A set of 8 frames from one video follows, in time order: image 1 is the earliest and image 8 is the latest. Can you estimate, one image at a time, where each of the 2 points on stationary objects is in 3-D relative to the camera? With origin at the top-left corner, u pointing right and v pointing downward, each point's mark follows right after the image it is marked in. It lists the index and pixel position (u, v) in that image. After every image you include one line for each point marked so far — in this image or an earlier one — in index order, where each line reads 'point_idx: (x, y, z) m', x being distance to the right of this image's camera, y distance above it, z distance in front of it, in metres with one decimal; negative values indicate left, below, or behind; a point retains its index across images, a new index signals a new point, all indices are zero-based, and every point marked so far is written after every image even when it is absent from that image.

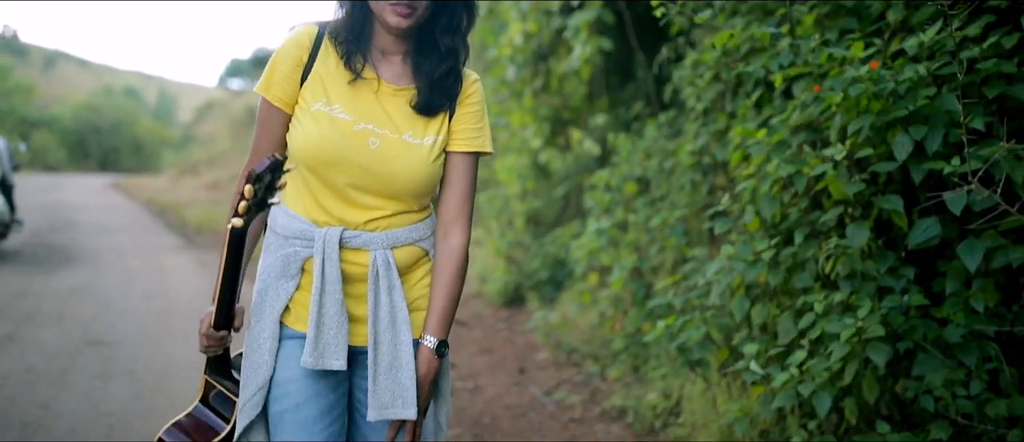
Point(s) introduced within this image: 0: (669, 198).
0: (+0.9, +0.1, +5.4) m
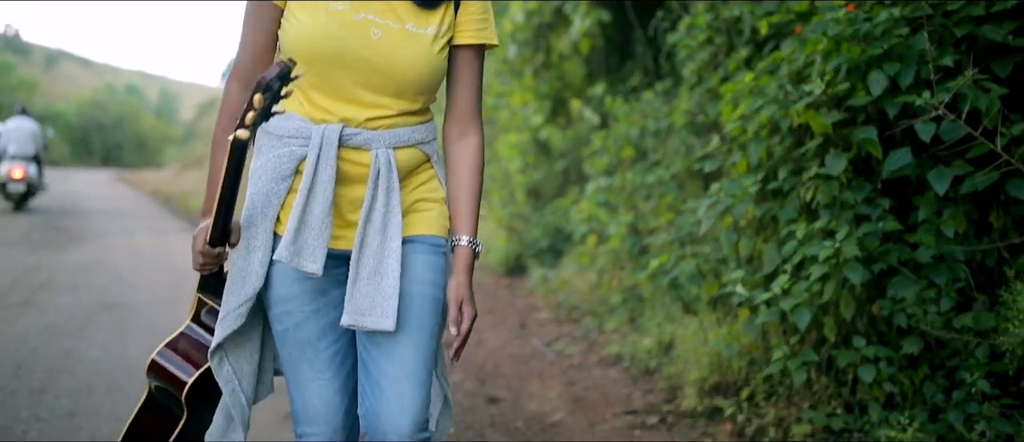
0: (+0.9, +0.4, +5.6) m
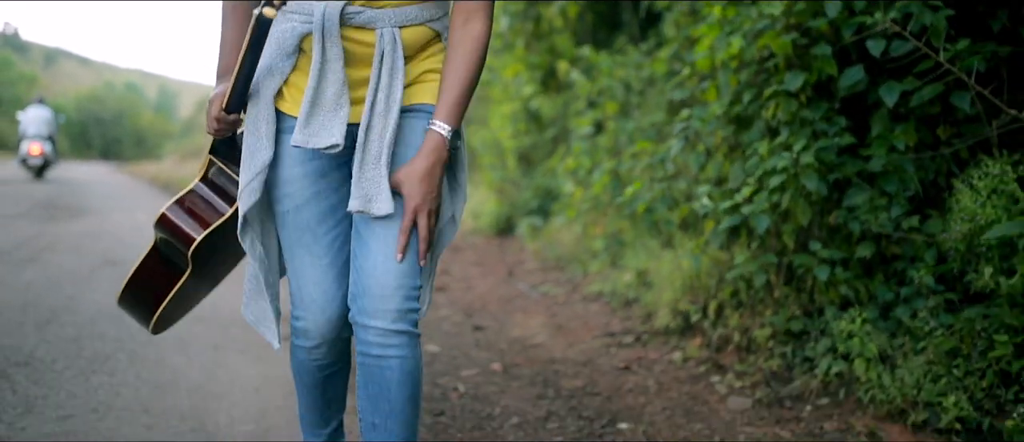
0: (+0.8, +0.7, +5.9) m
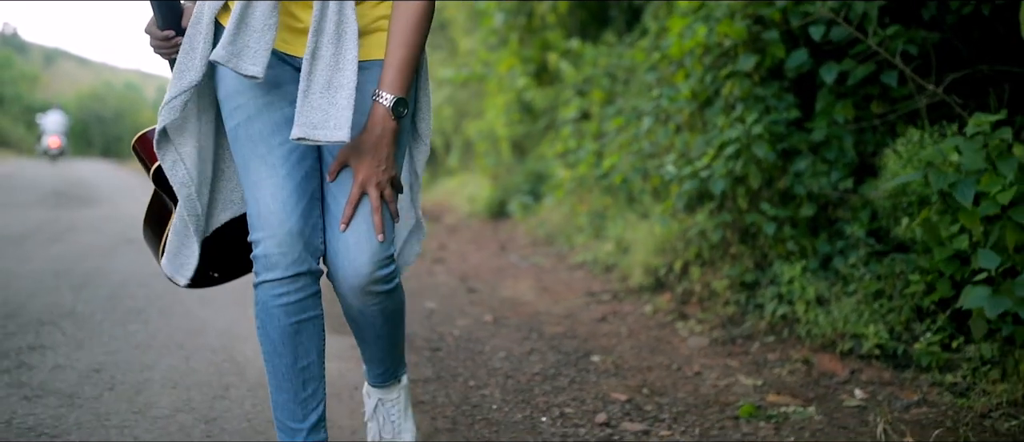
0: (+0.8, +0.9, +6.4) m
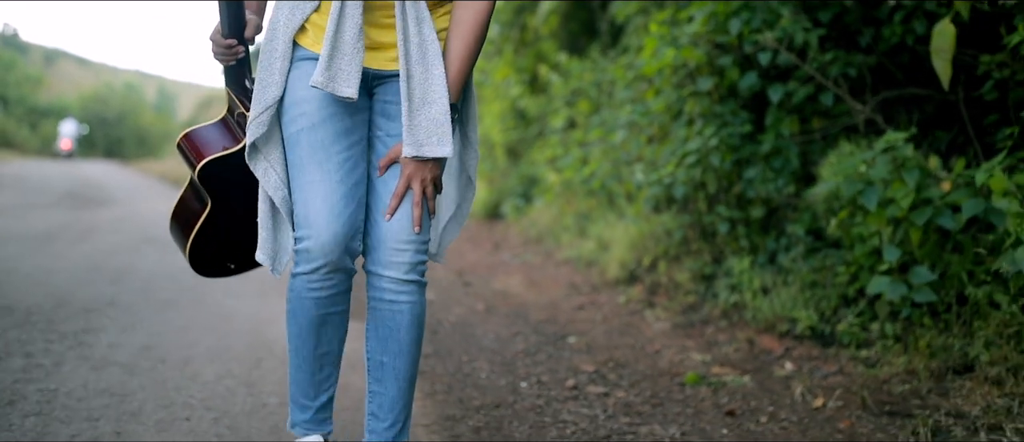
0: (+0.7, +0.9, +7.0) m
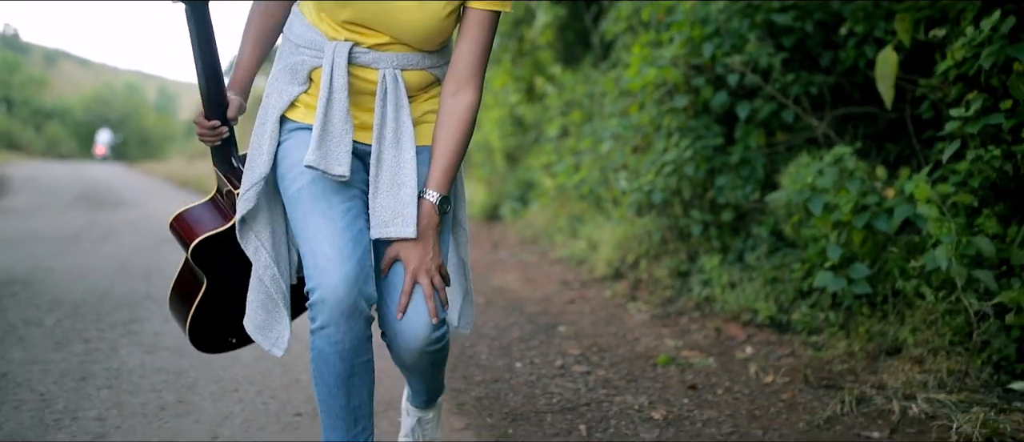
0: (+0.7, +0.8, +7.6) m
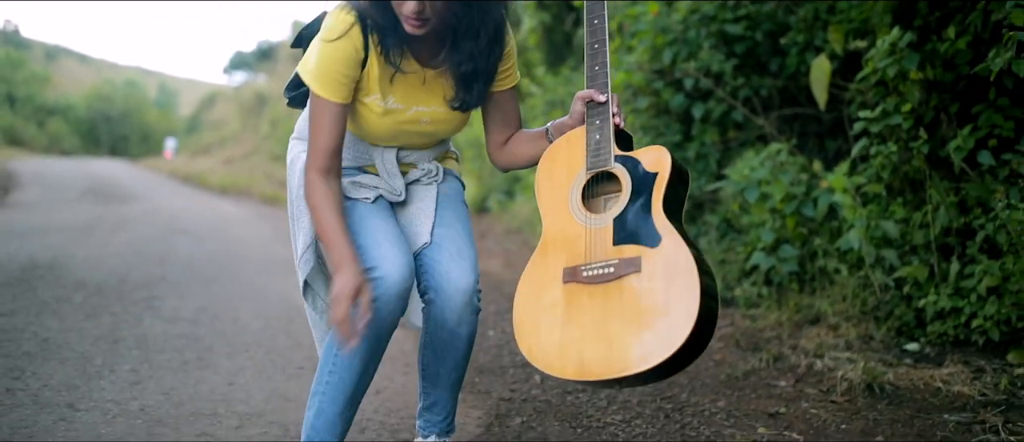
0: (+0.6, +0.9, +8.2) m
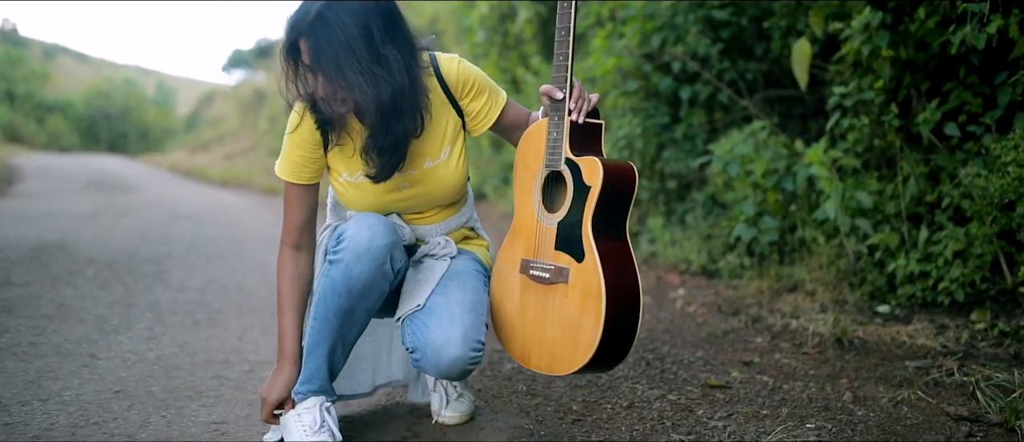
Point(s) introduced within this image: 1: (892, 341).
0: (+0.5, +1.1, +8.5) m
1: (+1.5, -0.5, +3.8) m
